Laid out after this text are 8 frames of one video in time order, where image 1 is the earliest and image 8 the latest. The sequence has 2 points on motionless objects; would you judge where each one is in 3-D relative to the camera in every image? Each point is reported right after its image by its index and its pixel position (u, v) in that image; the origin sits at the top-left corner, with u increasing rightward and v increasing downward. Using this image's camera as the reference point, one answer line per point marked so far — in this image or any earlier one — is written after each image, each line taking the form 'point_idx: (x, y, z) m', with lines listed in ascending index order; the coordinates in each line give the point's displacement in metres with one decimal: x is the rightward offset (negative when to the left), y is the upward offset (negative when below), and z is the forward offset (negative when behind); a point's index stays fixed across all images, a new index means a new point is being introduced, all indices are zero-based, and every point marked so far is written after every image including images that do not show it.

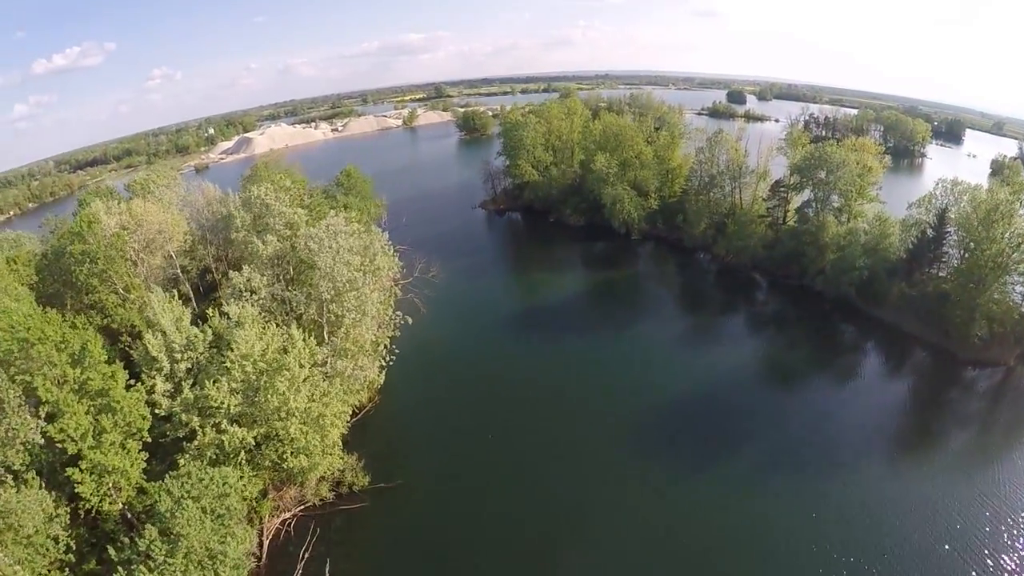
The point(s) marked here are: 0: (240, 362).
0: (-9.5, -2.6, +17.9) m
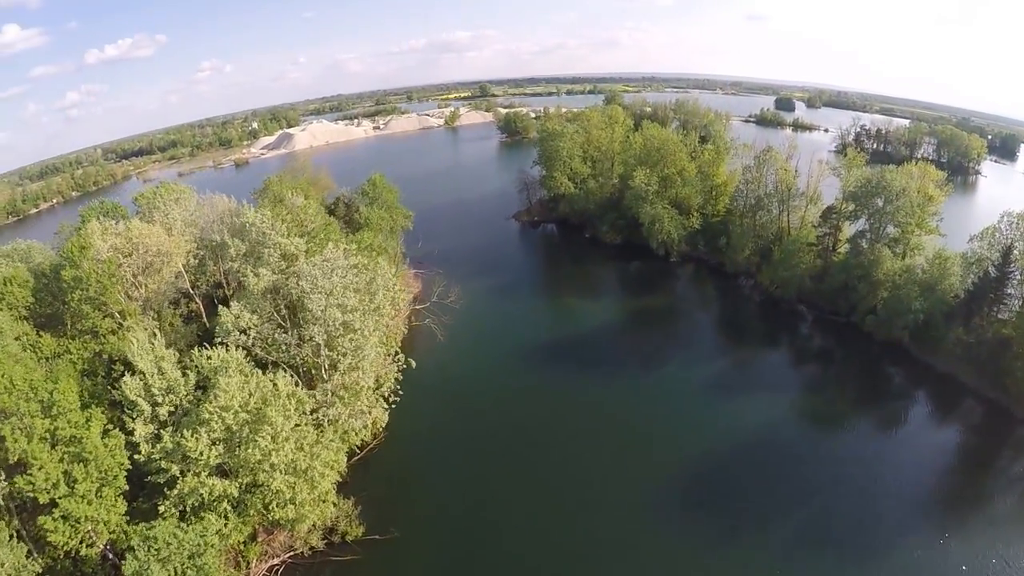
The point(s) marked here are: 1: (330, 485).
0: (-9.3, -3.9, +16.4) m
1: (-6.8, -7.3, +19.6) m
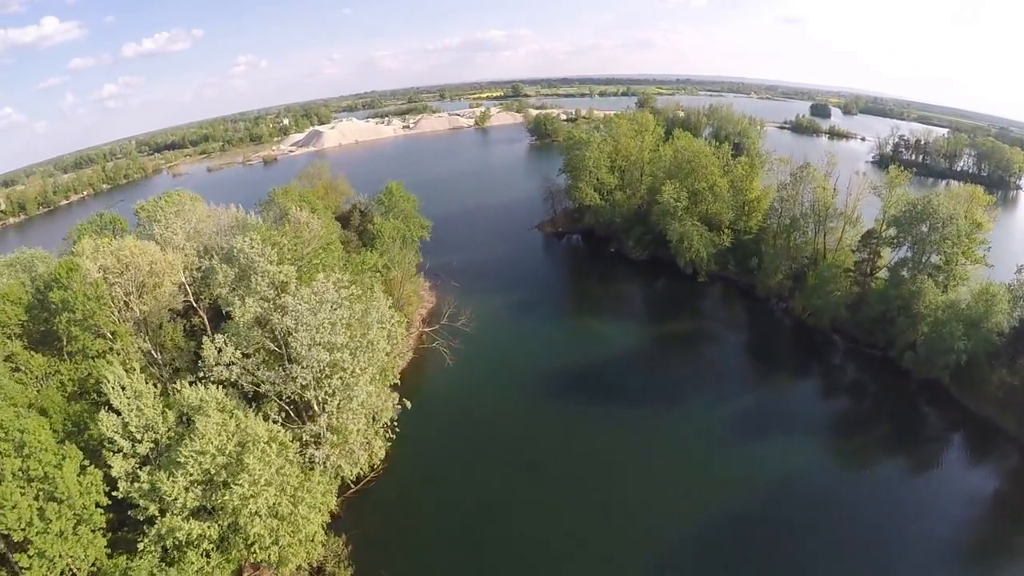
0: (-9.3, -4.9, +15.4) m
1: (-6.9, -8.4, +18.4) m
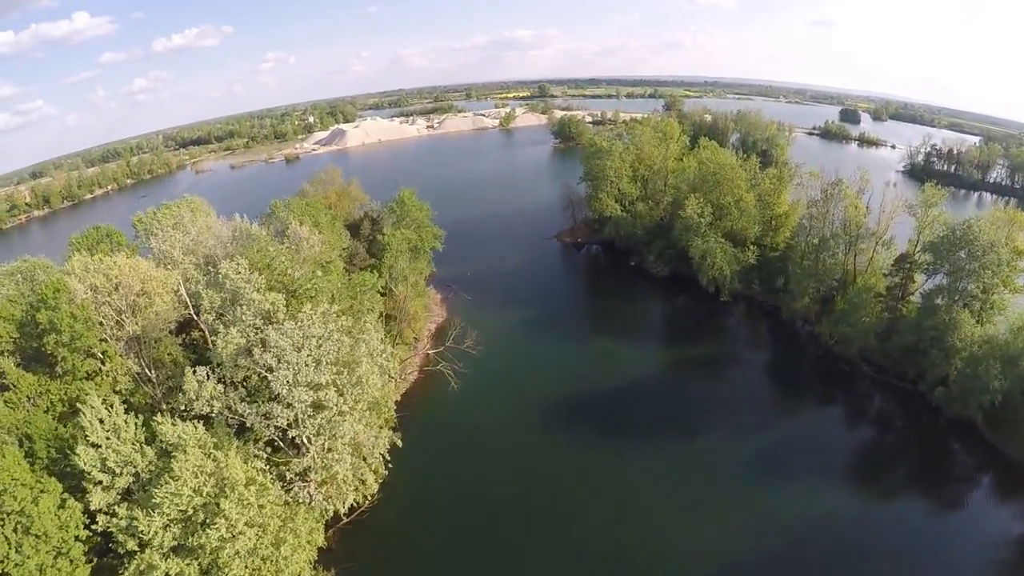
0: (-9.5, -5.8, +14.6) m
1: (-7.1, -9.4, +17.5) m
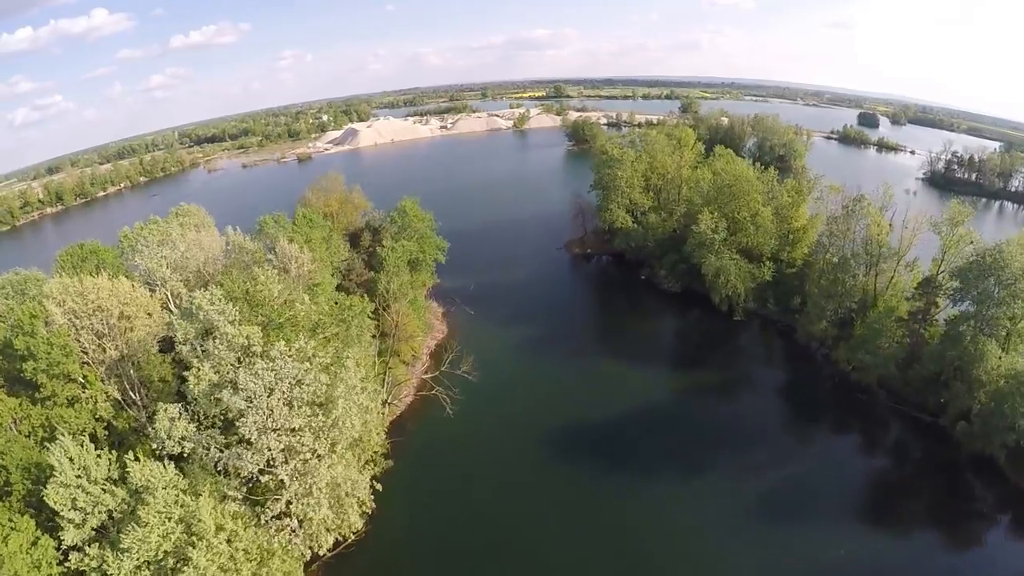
0: (-9.6, -6.7, +13.9) m
1: (-7.2, -10.4, +16.7) m
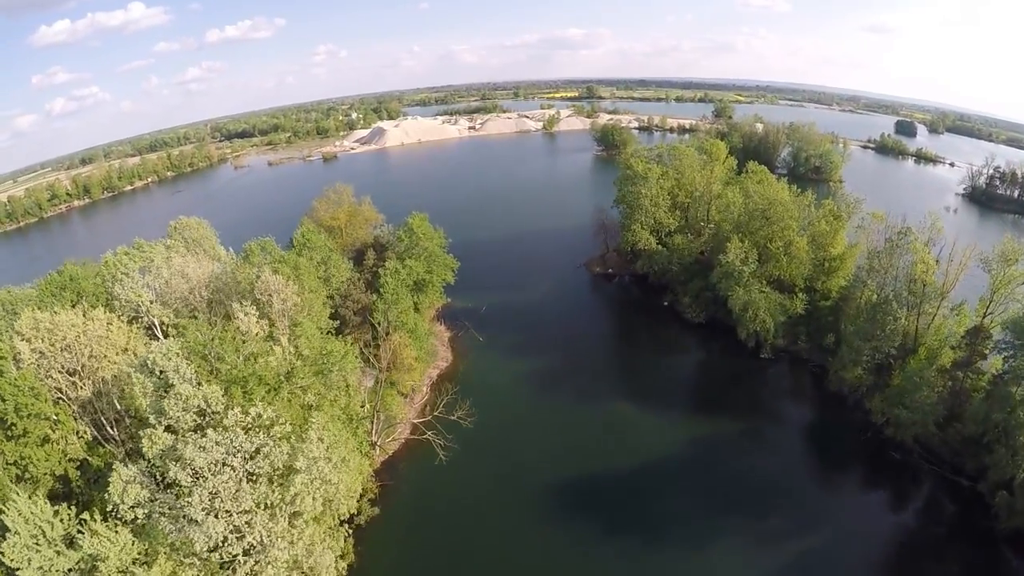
0: (-9.8, -8.2, +12.7) m
1: (-7.5, -12.0, +15.5) m
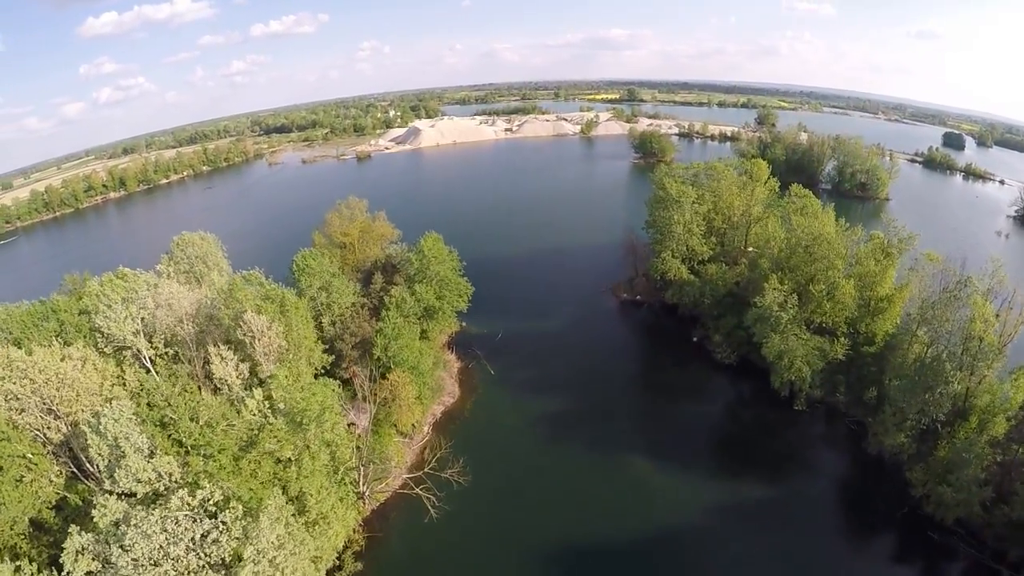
0: (-10.2, -10.0, +11.6) m
1: (-8.0, -13.9, +14.3) m
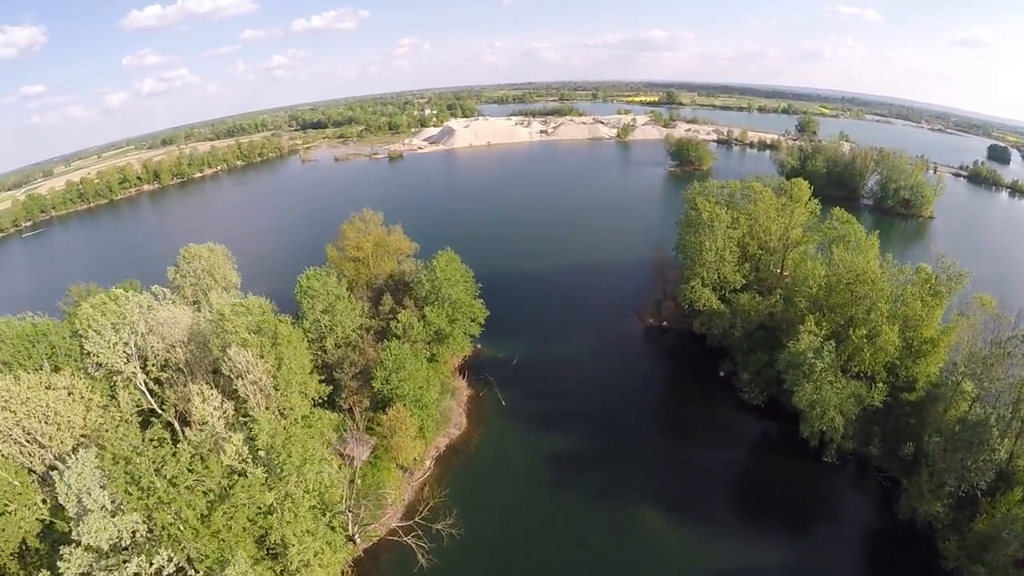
0: (-11.0, -11.4, +10.7) m
1: (-8.9, -15.5, +13.3) m
